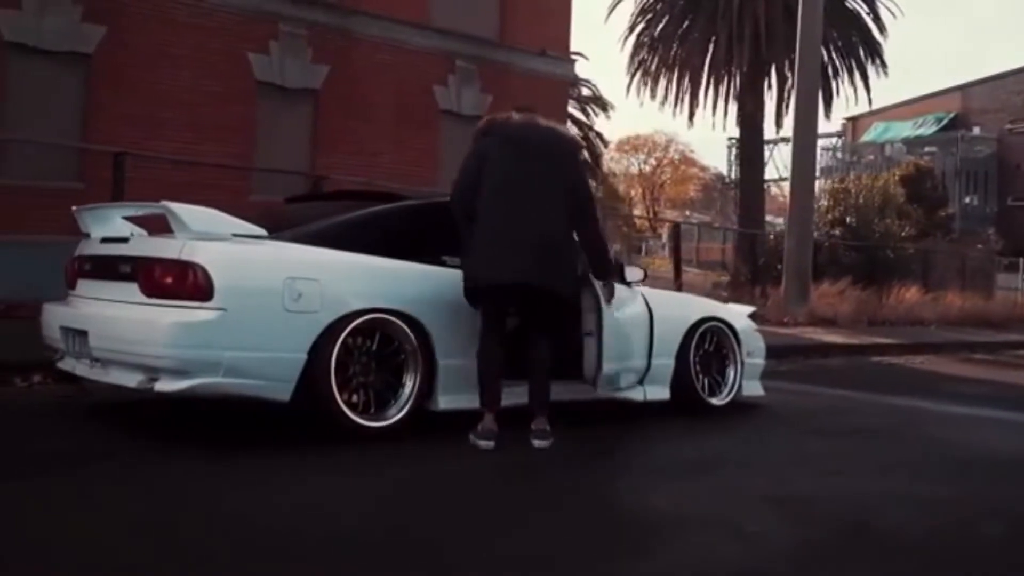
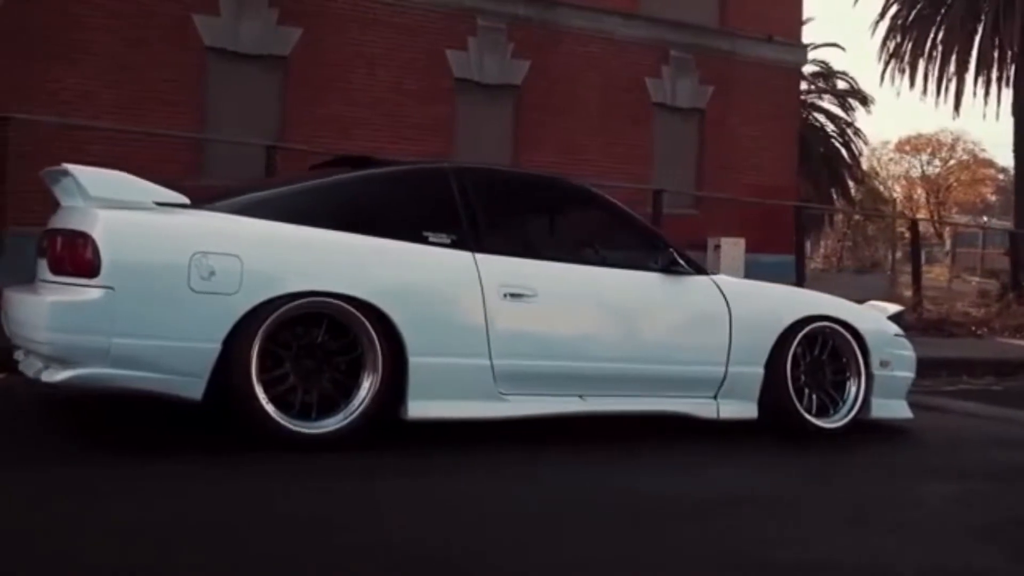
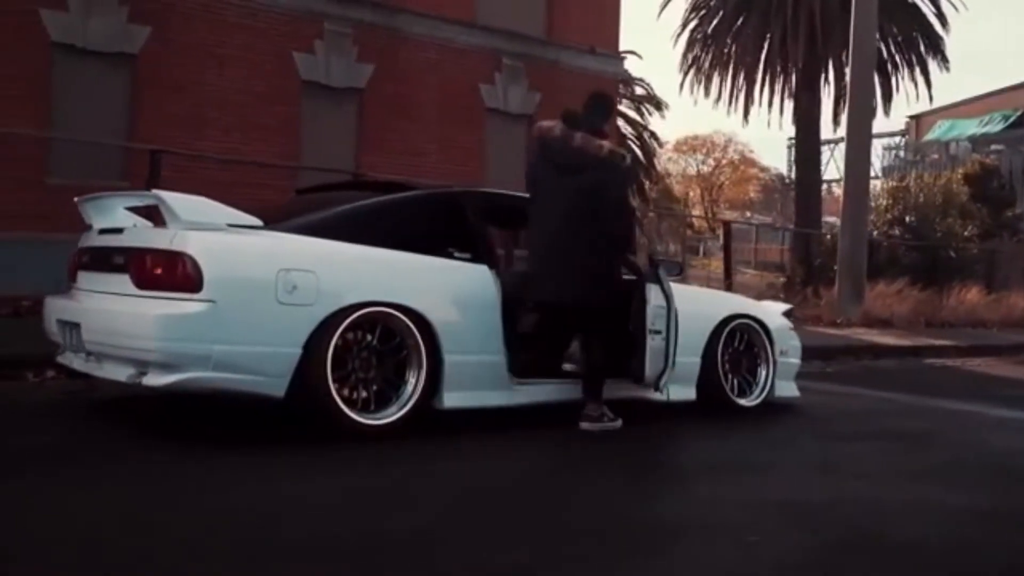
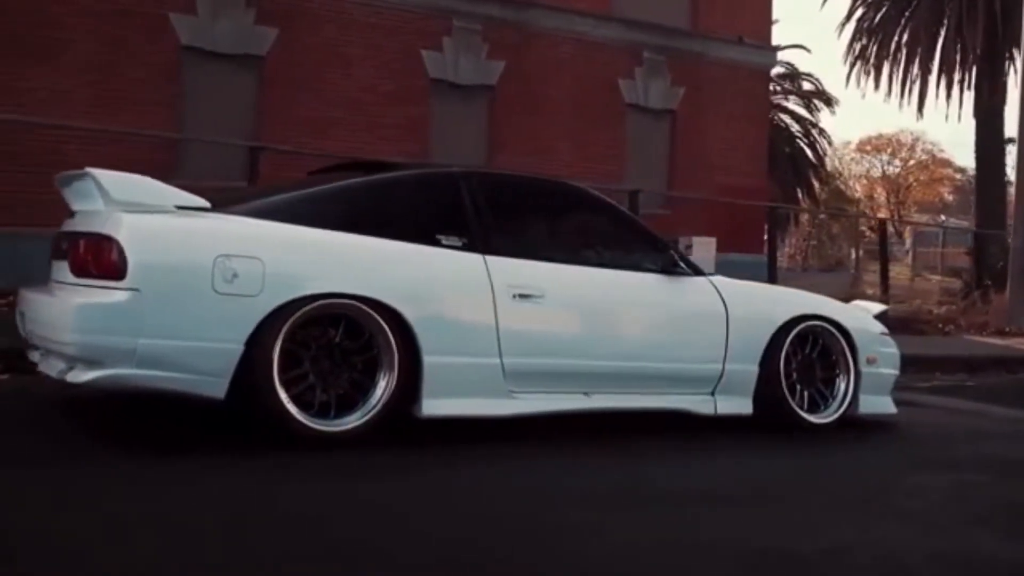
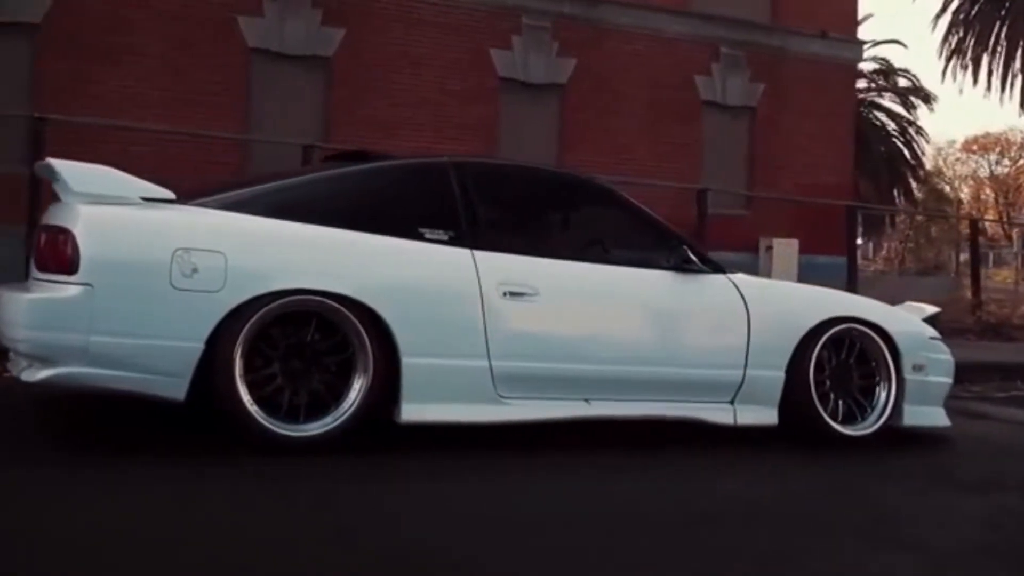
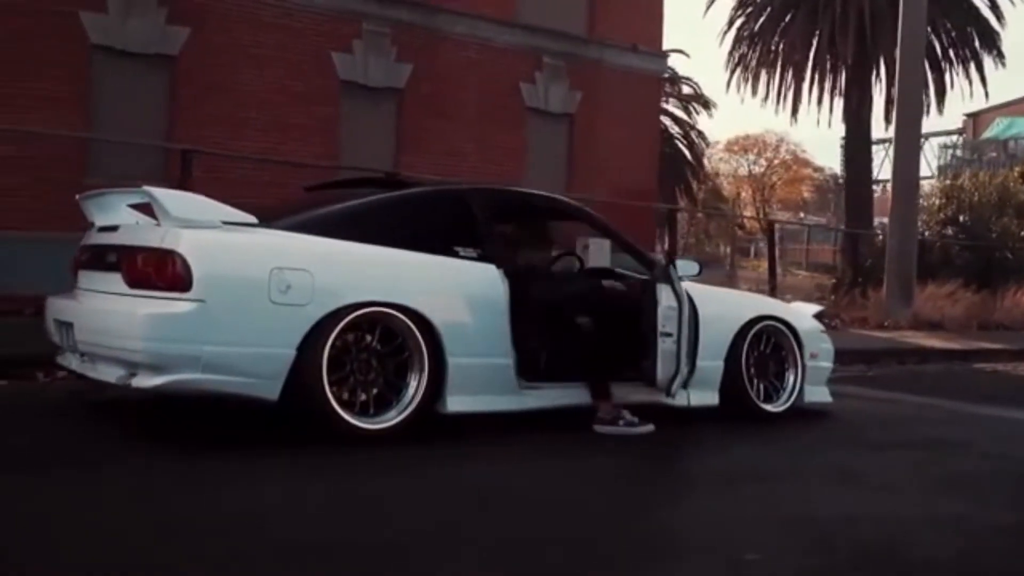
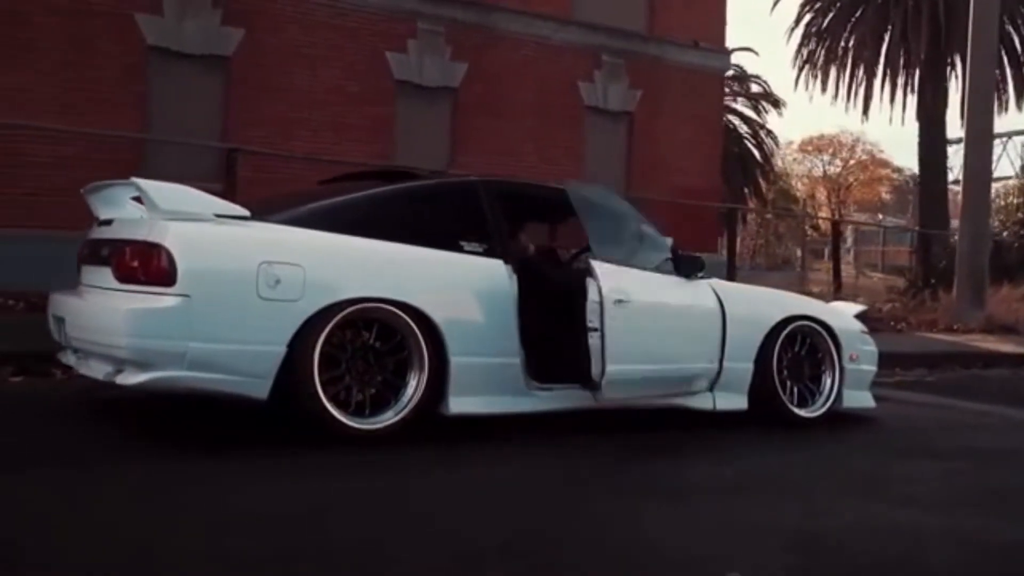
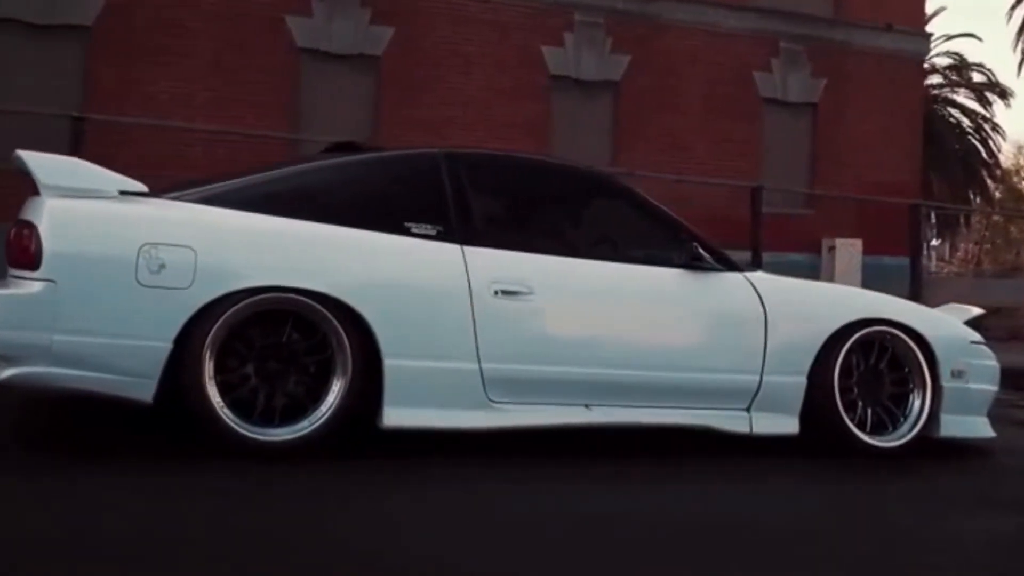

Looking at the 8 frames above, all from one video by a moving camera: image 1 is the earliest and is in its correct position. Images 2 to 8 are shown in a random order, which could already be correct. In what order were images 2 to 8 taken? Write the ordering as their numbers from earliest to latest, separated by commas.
3, 6, 7, 4, 2, 5, 8
